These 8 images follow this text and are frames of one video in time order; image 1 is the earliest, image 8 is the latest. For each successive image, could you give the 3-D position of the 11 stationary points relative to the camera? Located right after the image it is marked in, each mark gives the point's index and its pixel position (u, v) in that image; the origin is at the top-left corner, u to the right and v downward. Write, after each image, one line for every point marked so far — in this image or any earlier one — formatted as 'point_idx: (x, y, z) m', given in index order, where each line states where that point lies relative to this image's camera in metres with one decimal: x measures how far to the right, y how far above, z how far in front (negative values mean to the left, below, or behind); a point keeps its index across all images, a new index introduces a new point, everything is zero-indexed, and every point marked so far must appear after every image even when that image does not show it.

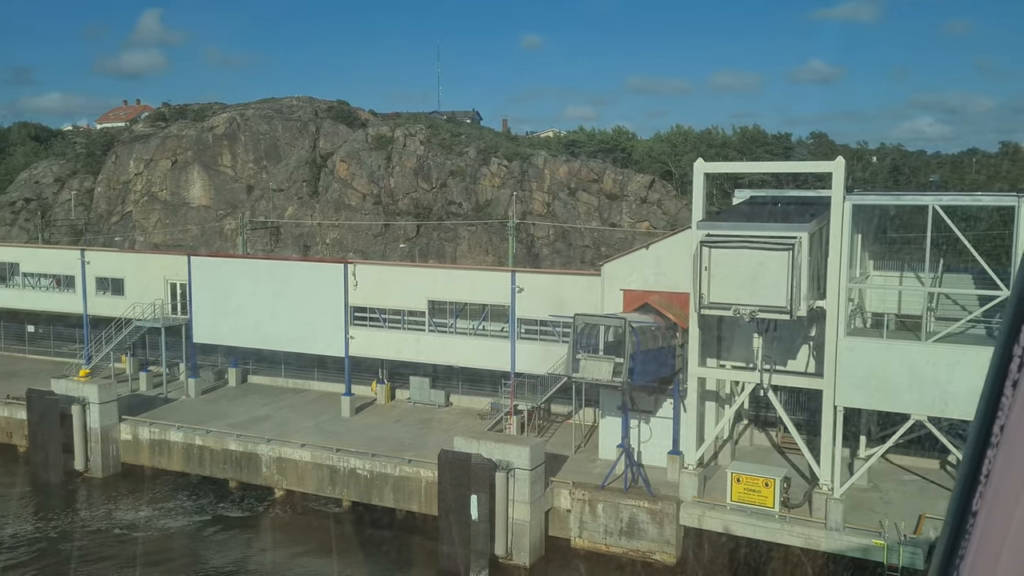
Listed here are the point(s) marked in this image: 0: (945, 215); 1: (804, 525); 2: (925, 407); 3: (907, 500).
0: (+8.0, +1.4, +16.4) m
1: (+5.9, -4.7, +17.5) m
2: (+7.9, -2.3, +16.7) m
3: (+8.5, -4.6, +18.7) m
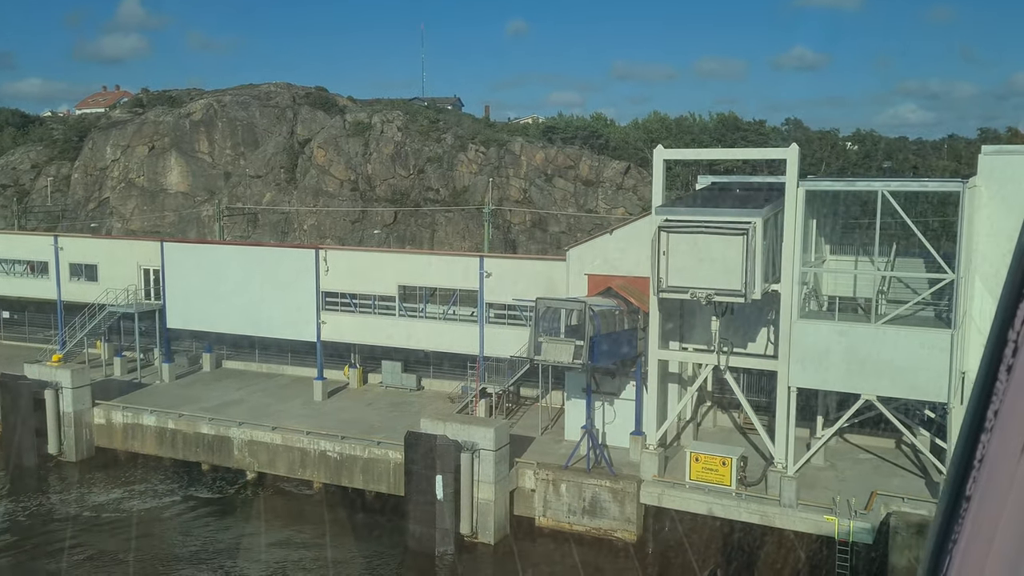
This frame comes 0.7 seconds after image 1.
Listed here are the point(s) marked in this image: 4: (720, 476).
0: (+7.3, +1.7, +16.9) m
1: (+5.1, -4.4, +18.1) m
2: (+7.1, -1.9, +17.2) m
3: (+7.7, -4.2, +19.3) m
4: (+4.4, -4.0, +18.6) m
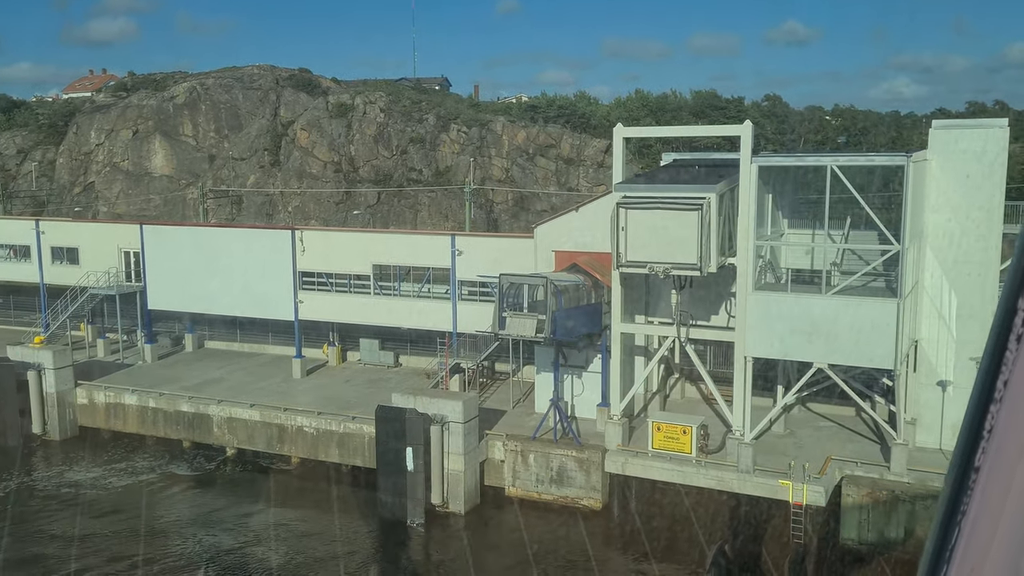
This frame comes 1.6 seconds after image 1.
0: (+6.5, +2.3, +17.4) m
1: (+4.4, -3.9, +18.7) m
2: (+6.4, -1.4, +17.8) m
3: (+7.0, -3.6, +20.0) m
4: (+3.7, -3.4, +19.2) m
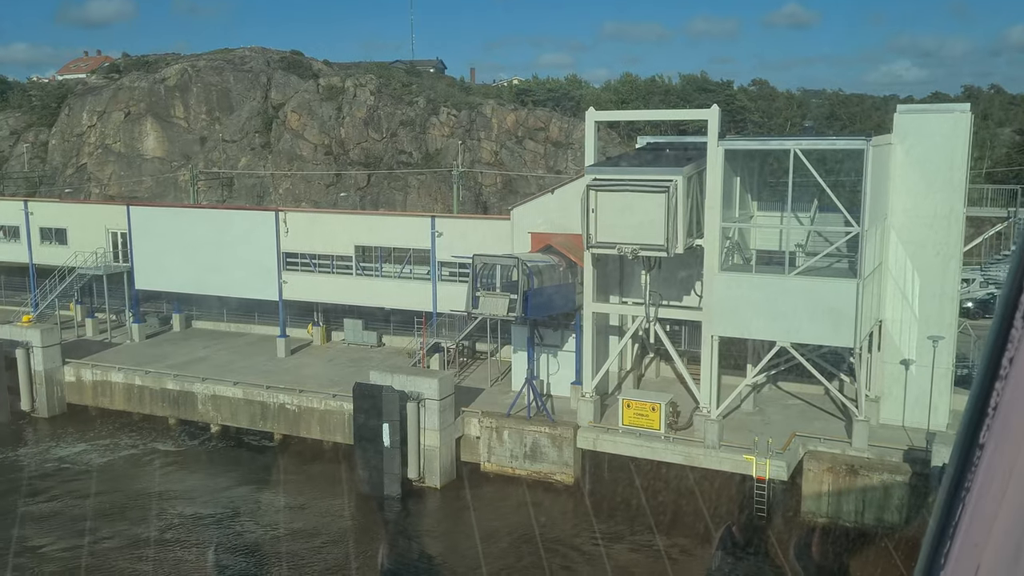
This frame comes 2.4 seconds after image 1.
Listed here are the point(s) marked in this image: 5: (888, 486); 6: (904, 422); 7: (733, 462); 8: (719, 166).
0: (+5.9, +2.7, +17.8) m
1: (+3.8, -3.4, +19.2) m
2: (+5.8, -1.0, +18.3) m
3: (+6.4, -3.1, +20.5) m
4: (+3.1, -3.0, +19.7) m
5: (+7.5, -3.9, +17.4) m
6: (+8.9, -3.0, +19.8) m
7: (+4.7, -3.7, +18.7) m
8: (+4.4, +2.6, +18.7) m
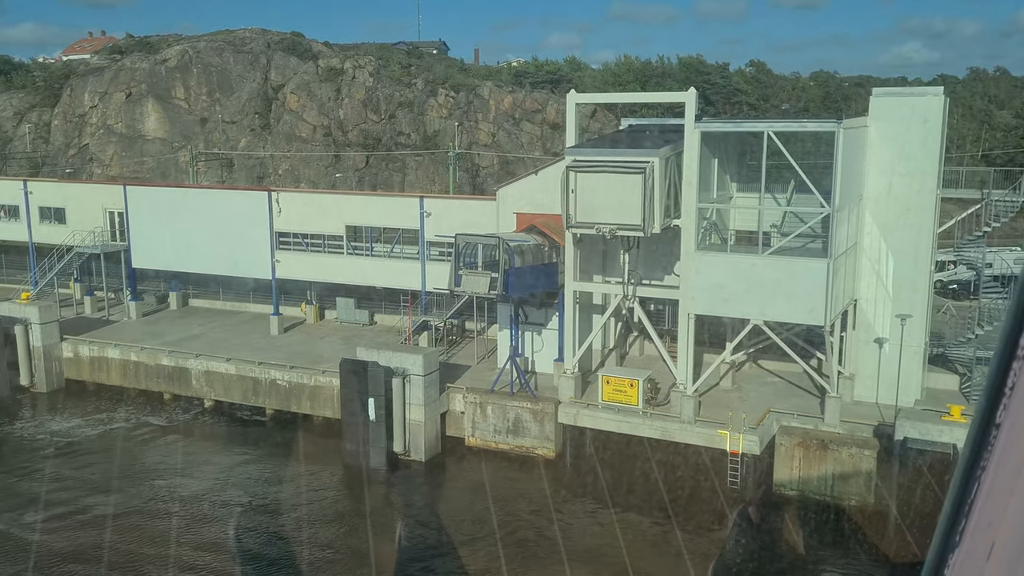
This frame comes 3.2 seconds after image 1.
0: (+5.5, +3.1, +18.2) m
1: (+3.4, -3.0, +19.7) m
2: (+5.4, -0.5, +18.8) m
3: (+6.0, -2.7, +21.0) m
4: (+2.7, -2.5, +20.3) m
5: (+7.1, -3.5, +17.9) m
6: (+8.5, -2.6, +20.3) m
7: (+4.3, -3.3, +19.2) m
8: (+4.0, +3.0, +19.0) m
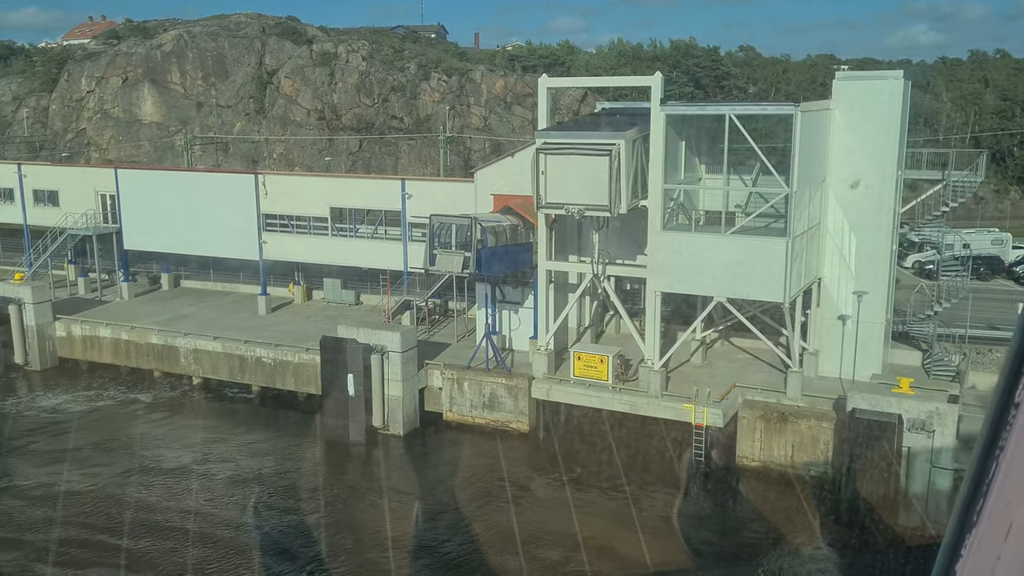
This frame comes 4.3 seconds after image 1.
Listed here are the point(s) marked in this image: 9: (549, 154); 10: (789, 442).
0: (+4.9, +3.5, +18.8) m
1: (+2.8, -2.5, +20.4) m
2: (+4.8, -0.1, +19.4) m
3: (+5.4, -2.1, +21.6) m
4: (+2.1, -2.0, +20.9) m
5: (+6.4, -3.1, +18.6) m
6: (+7.8, -2.1, +20.9) m
7: (+3.7, -2.8, +19.9) m
8: (+3.4, +3.5, +19.6) m
9: (+0.8, +3.0, +19.7) m
10: (+6.0, -3.4, +18.9) m
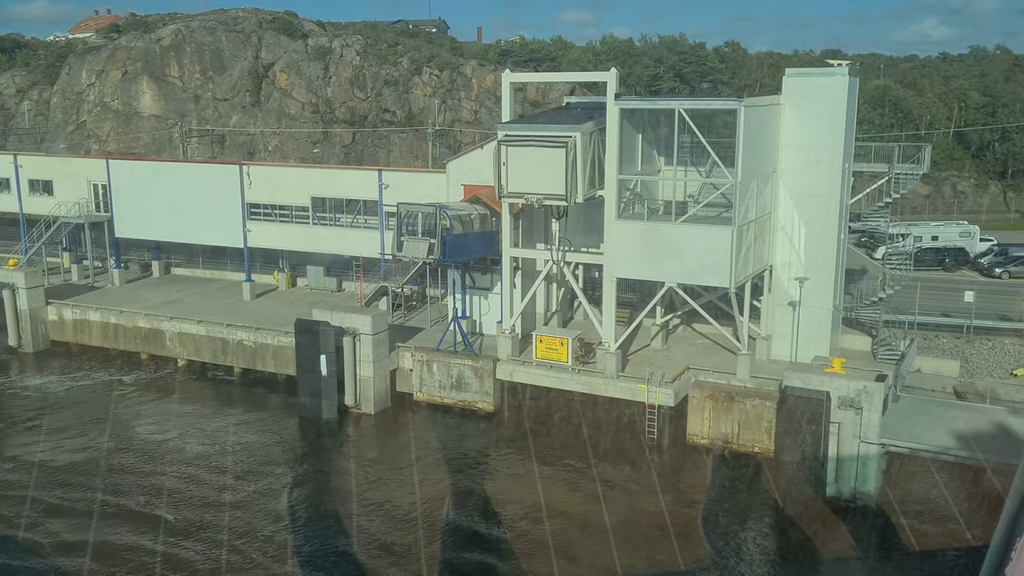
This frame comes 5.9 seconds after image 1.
0: (+4.0, +3.9, +19.7) m
1: (+1.9, -2.1, +21.4) m
2: (+3.9, +0.3, +20.4) m
3: (+4.5, -1.8, +22.6) m
4: (+1.2, -1.7, +21.9) m
5: (+5.5, -2.7, +19.6) m
6: (+7.0, -1.7, +21.9) m
7: (+2.8, -2.5, +20.9) m
8: (+2.5, +3.9, +20.6) m
9: (0.0, +3.4, +20.7) m
10: (+5.1, -3.0, +19.9) m
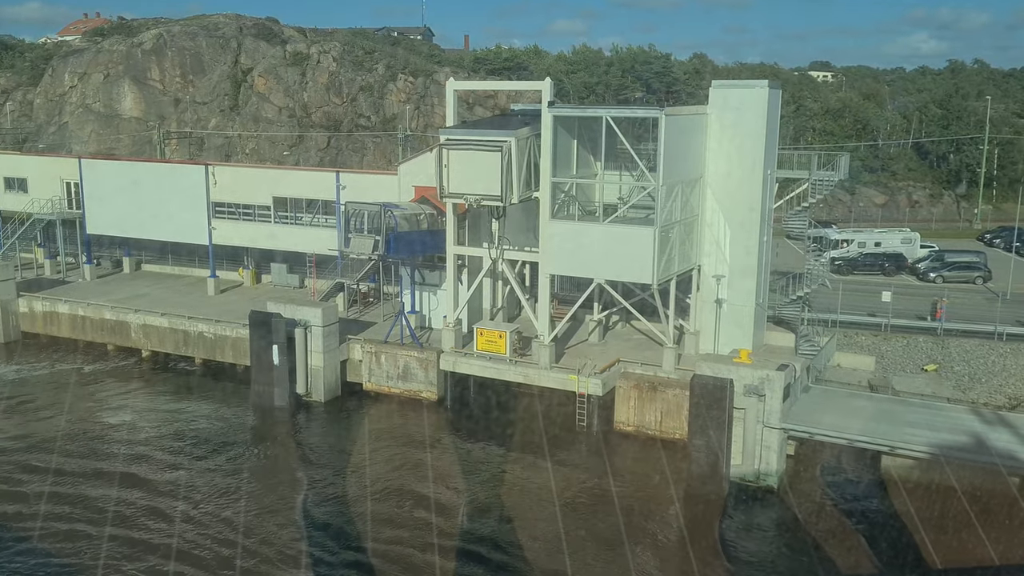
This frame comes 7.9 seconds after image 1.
0: (+2.6, +4.0, +21.1) m
1: (+0.3, -2.0, +22.7) m
2: (+2.4, +0.4, +21.7) m
3: (+2.9, -1.7, +24.0) m
4: (-0.4, -1.6, +23.2) m
5: (+4.0, -2.7, +20.9) m
6: (+5.4, -1.7, +23.2) m
7: (+1.2, -2.4, +22.2) m
8: (+1.0, +4.0, +21.9) m
9: (-1.5, +3.5, +22.0) m
10: (+3.5, -3.0, +21.2) m
